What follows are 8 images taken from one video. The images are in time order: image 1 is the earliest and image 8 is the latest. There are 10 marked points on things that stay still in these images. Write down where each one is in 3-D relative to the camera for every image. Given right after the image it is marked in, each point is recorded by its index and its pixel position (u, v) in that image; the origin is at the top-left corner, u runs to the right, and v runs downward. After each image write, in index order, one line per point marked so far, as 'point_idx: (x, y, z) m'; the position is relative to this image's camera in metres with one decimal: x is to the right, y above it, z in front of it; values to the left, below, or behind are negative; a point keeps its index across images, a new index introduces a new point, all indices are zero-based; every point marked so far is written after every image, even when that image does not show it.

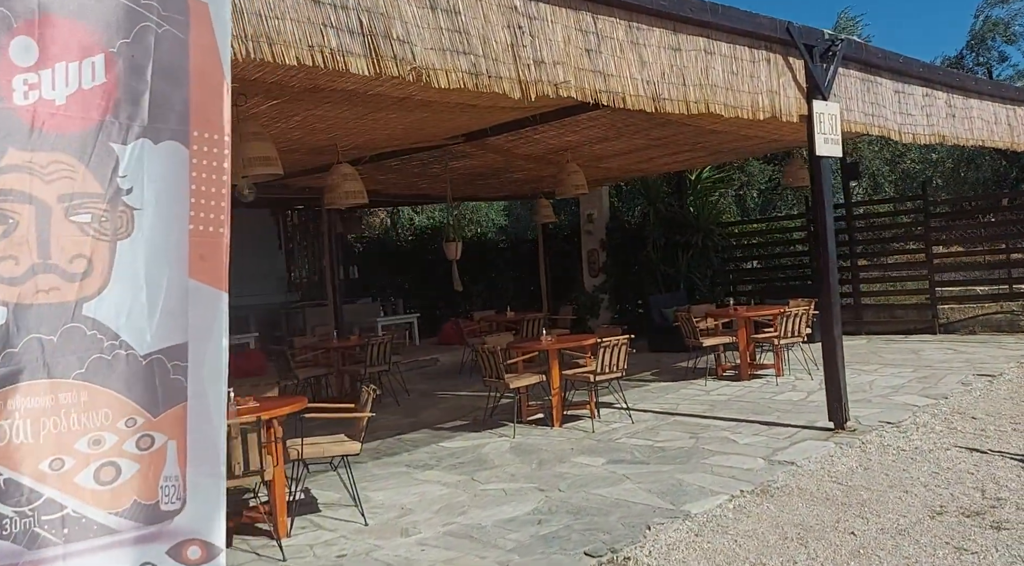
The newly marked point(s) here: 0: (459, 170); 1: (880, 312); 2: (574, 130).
0: (-0.6, +1.3, +9.9) m
1: (+5.1, -0.4, +12.4) m
2: (+0.6, +1.4, +8.3) m
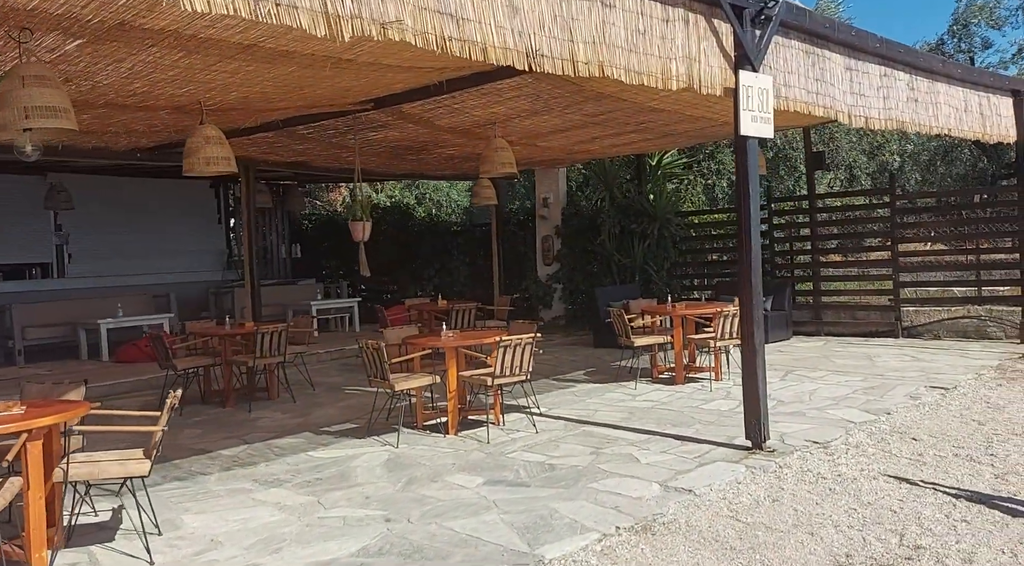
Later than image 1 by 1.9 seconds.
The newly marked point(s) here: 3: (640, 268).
0: (-1.3, +1.4, +9.0) m
1: (+4.3, -0.4, +11.7) m
2: (-0.1, +1.5, +7.5) m
3: (+1.9, +0.2, +13.0) m
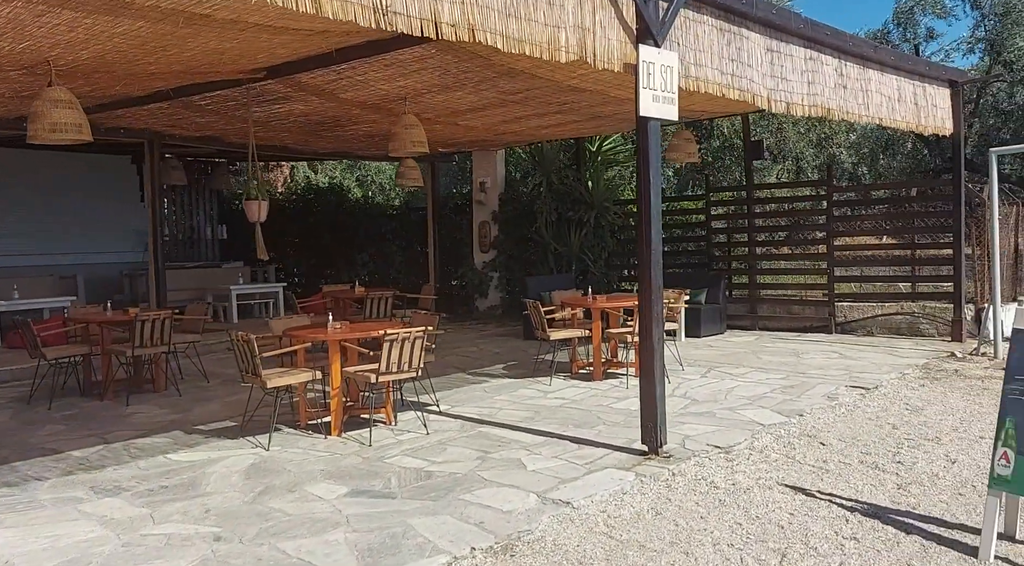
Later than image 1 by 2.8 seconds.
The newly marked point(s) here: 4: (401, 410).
0: (-2.1, +1.6, +8.5) m
1: (+3.4, -0.3, +11.4) m
2: (-0.9, +1.6, +7.0) m
3: (+0.9, +0.4, +12.6) m
4: (-0.8, -0.9, +6.2) m
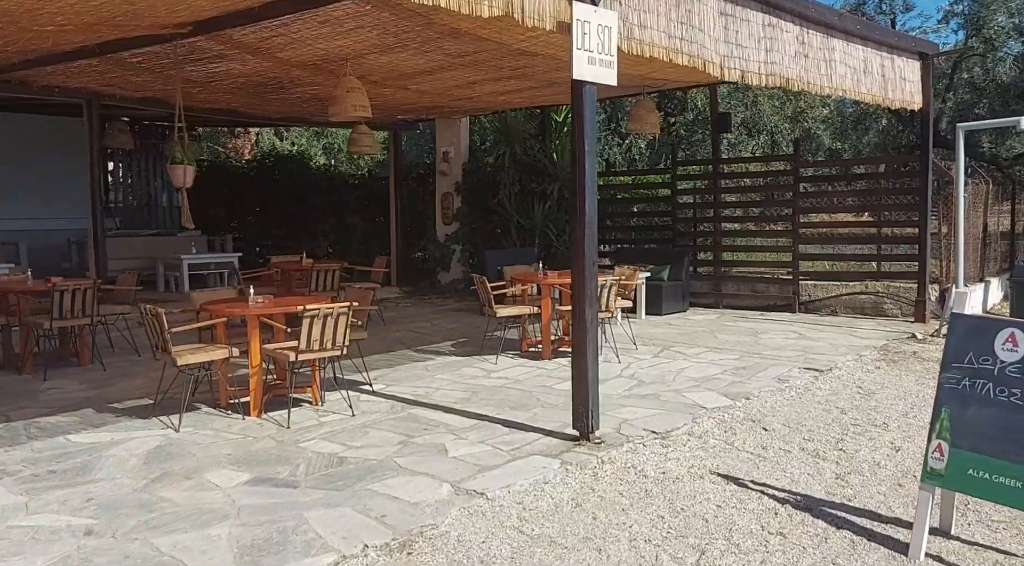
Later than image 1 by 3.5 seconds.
0: (-2.5, +1.9, +8.1) m
1: (+2.8, 0.0, +11.2) m
2: (-1.3, +1.8, +6.6) m
3: (+0.4, +0.7, +12.3) m
4: (-1.2, -0.7, +5.9) m
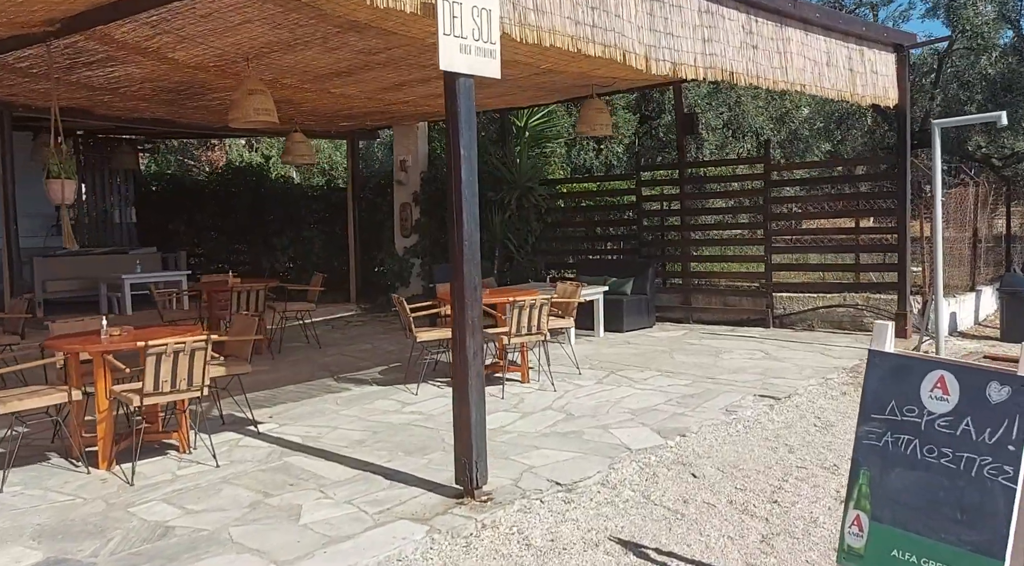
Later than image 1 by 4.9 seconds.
0: (-3.1, +1.6, +7.4) m
1: (+2.3, -0.2, +10.4) m
2: (-1.9, +1.6, +5.9) m
3: (-0.2, +0.5, +11.6) m
4: (-1.8, -0.9, +5.2) m
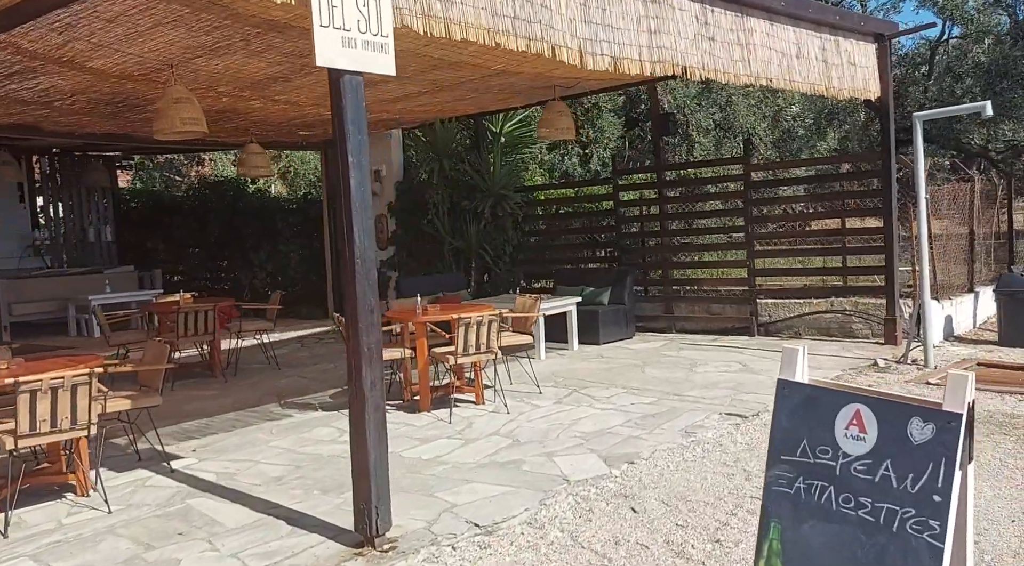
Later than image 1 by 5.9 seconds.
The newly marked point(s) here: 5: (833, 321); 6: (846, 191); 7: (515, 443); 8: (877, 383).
0: (-3.5, +1.5, +7.0) m
1: (+2.0, -0.3, +10.0) m
2: (-2.3, +1.5, +5.5) m
3: (-0.5, +0.4, +11.2) m
4: (-2.1, -1.0, +4.8) m
5: (+3.2, -0.4, +9.0) m
6: (+3.3, +0.9, +8.9) m
7: (0.0, -0.9, +5.2) m
8: (+2.7, -0.7, +6.5) m
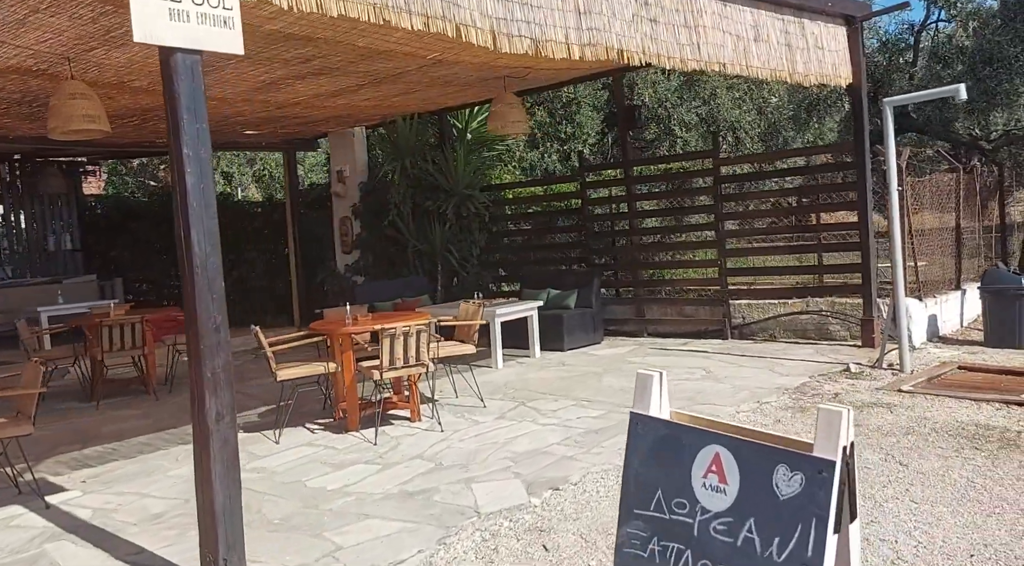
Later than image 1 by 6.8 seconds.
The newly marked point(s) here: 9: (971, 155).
0: (-4.0, +1.4, +6.5) m
1: (+1.6, -0.3, +9.4) m
2: (-2.7, +1.4, +5.0) m
3: (-0.9, +0.3, +10.7) m
4: (-2.5, -1.1, +4.3) m
5: (+2.8, -0.4, +8.5) m
6: (+2.9, +0.9, +8.4) m
7: (-0.4, -1.0, +4.7) m
8: (+2.2, -0.7, +6.0) m
9: (+5.8, +1.6, +11.3) m
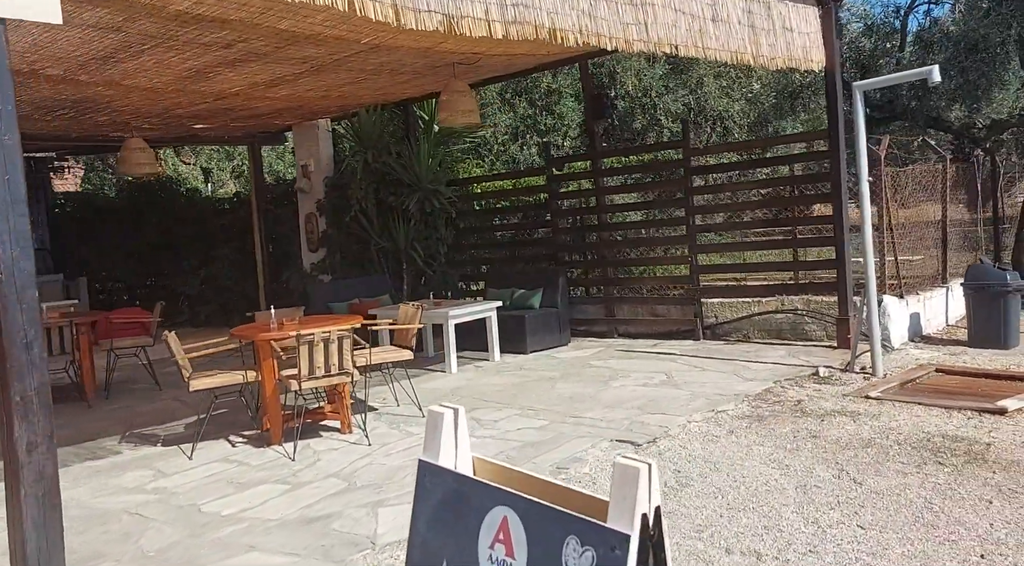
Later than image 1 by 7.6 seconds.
0: (-4.3, +1.3, +6.1) m
1: (+1.3, -0.2, +9.0) m
2: (-3.1, +1.4, +4.6) m
3: (-1.2, +0.4, +10.3) m
4: (-2.9, -1.1, +3.9) m
5: (+2.4, -0.3, +8.0) m
6: (+2.5, +1.0, +7.9) m
7: (-0.8, -1.0, +4.3) m
8: (+1.9, -0.7, +5.6) m
9: (+5.4, +1.7, +10.9) m
